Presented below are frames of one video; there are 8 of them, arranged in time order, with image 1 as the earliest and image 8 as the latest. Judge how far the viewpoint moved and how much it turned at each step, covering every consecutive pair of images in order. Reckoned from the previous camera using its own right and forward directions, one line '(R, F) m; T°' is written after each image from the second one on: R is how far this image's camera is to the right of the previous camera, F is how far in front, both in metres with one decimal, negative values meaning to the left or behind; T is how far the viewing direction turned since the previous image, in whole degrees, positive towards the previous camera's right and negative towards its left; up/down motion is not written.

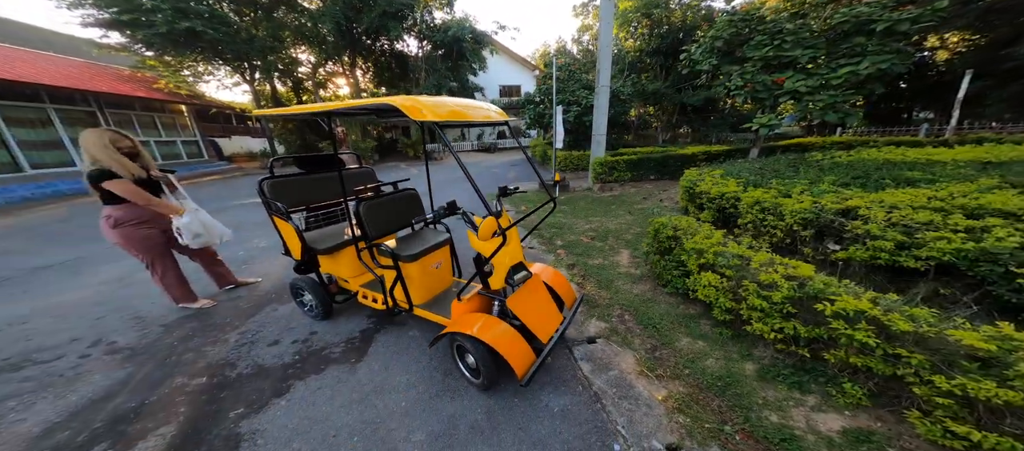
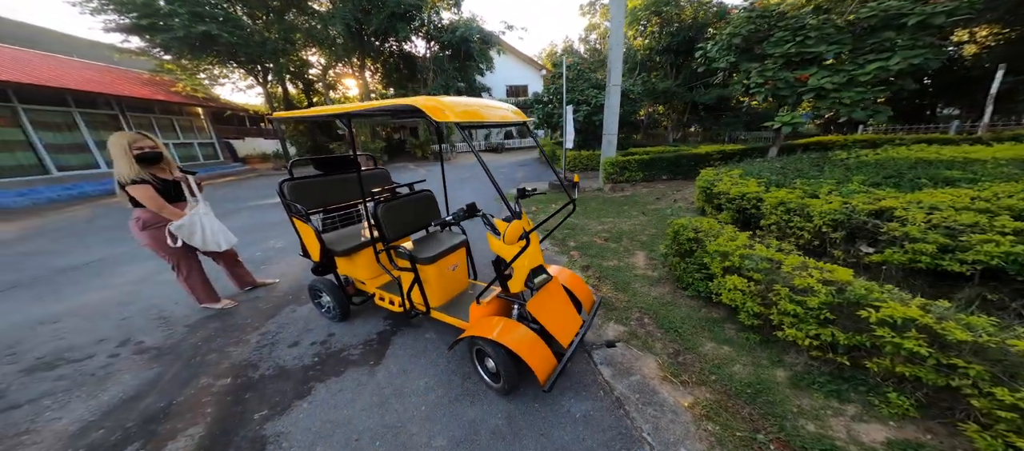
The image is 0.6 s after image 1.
(-0.1, 0.0) m; -1°
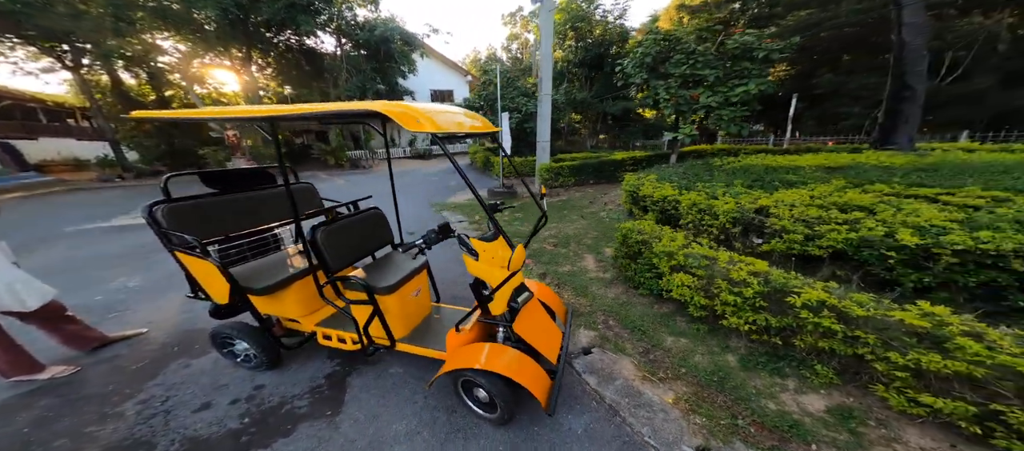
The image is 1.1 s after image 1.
(-0.4, +0.1) m; +14°
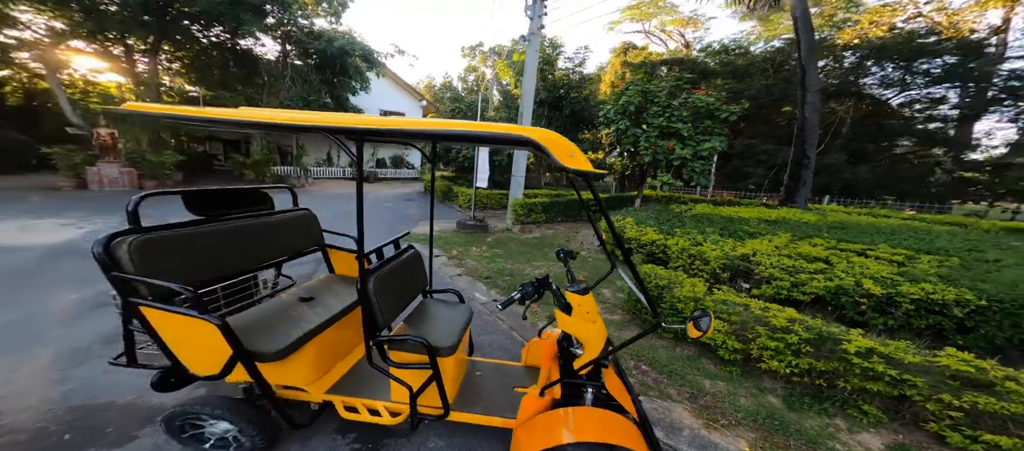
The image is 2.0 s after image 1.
(-0.9, +0.2) m; +13°
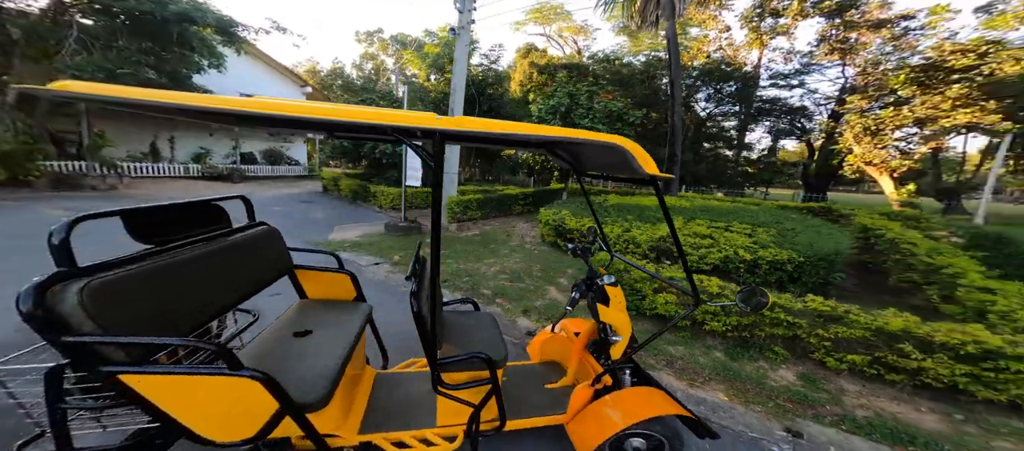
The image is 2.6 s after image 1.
(-0.9, +0.1) m; +19°
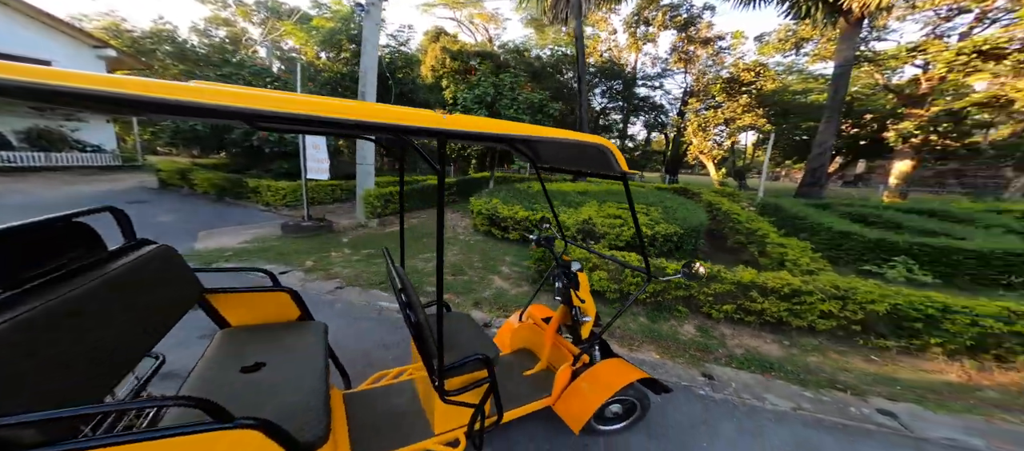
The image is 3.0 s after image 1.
(-0.4, +0.1) m; +16°
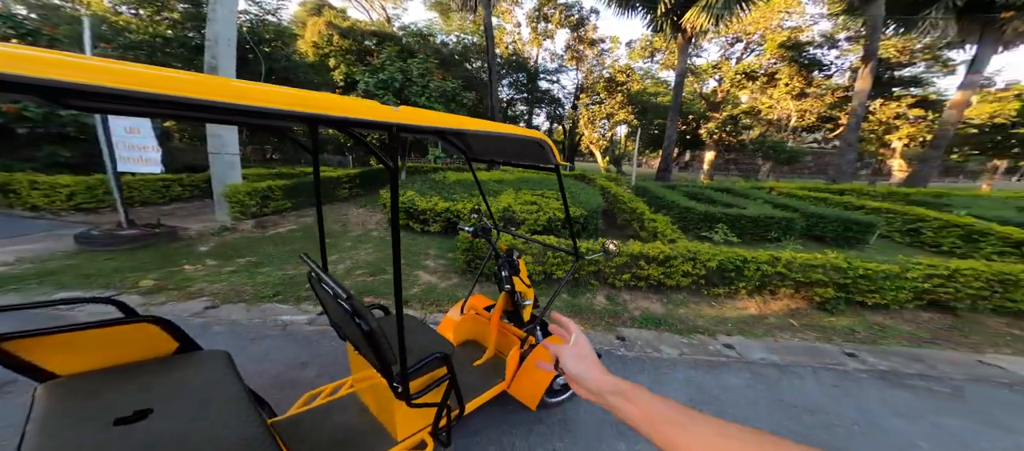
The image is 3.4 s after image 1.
(-0.3, 0.0) m; +16°
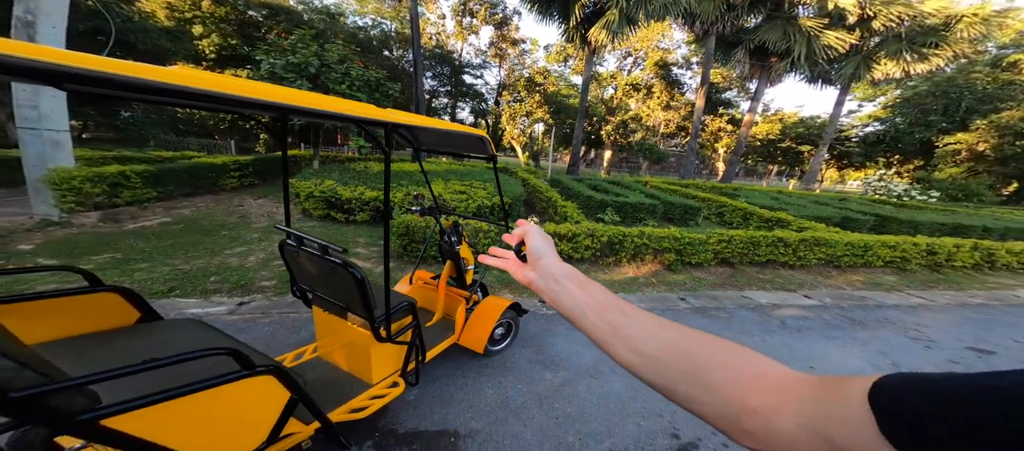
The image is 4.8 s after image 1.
(-0.4, -0.5) m; +17°
